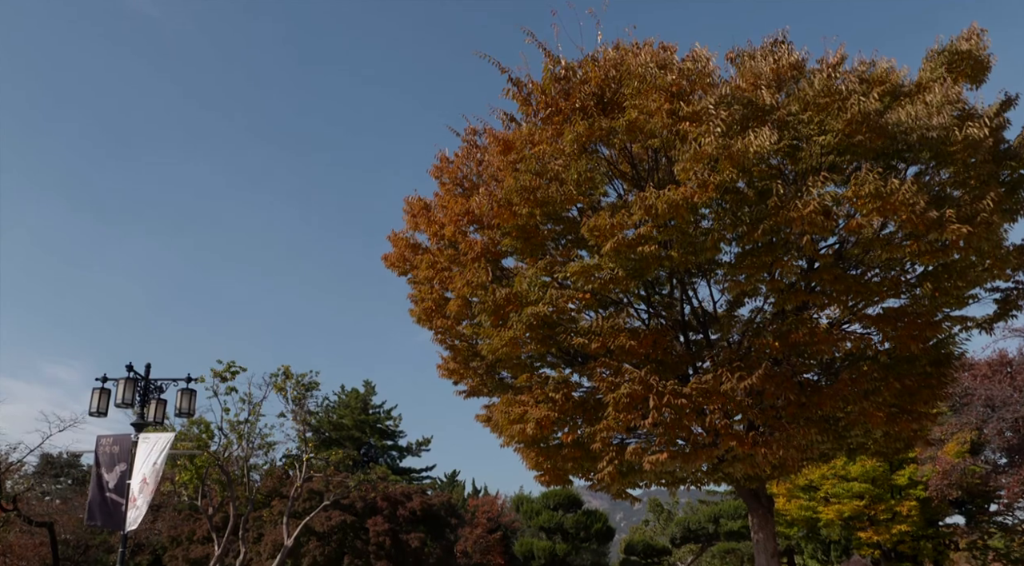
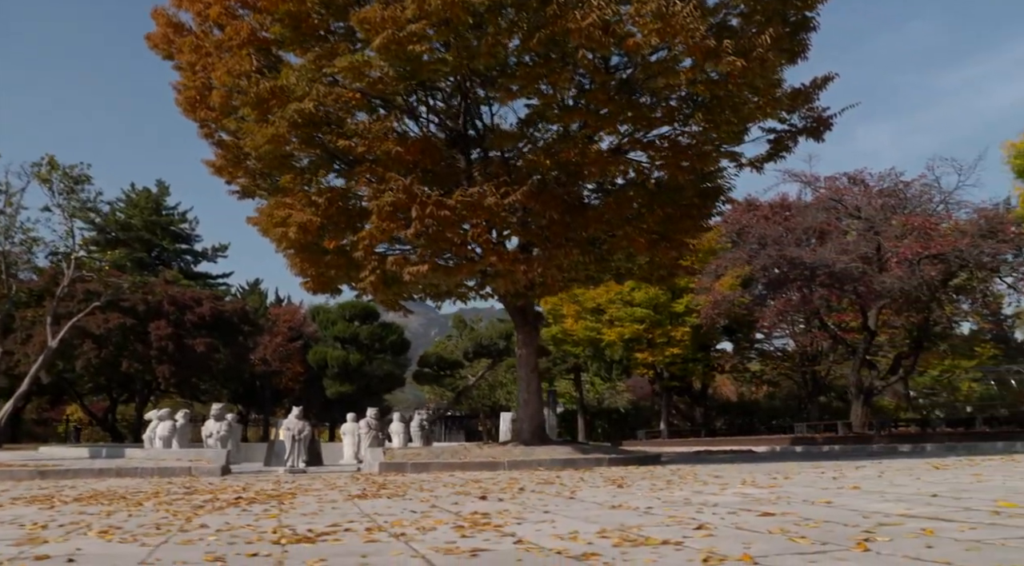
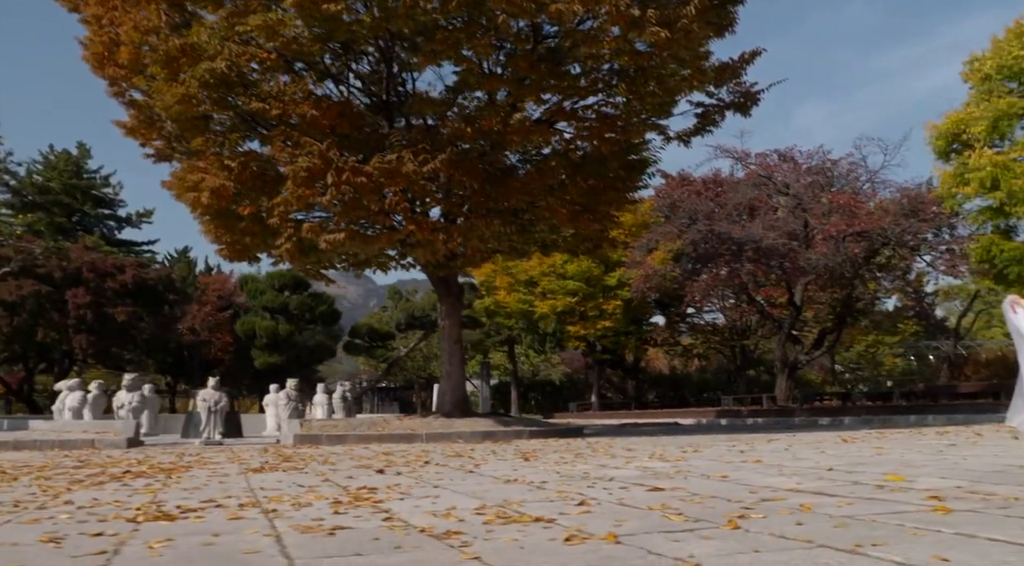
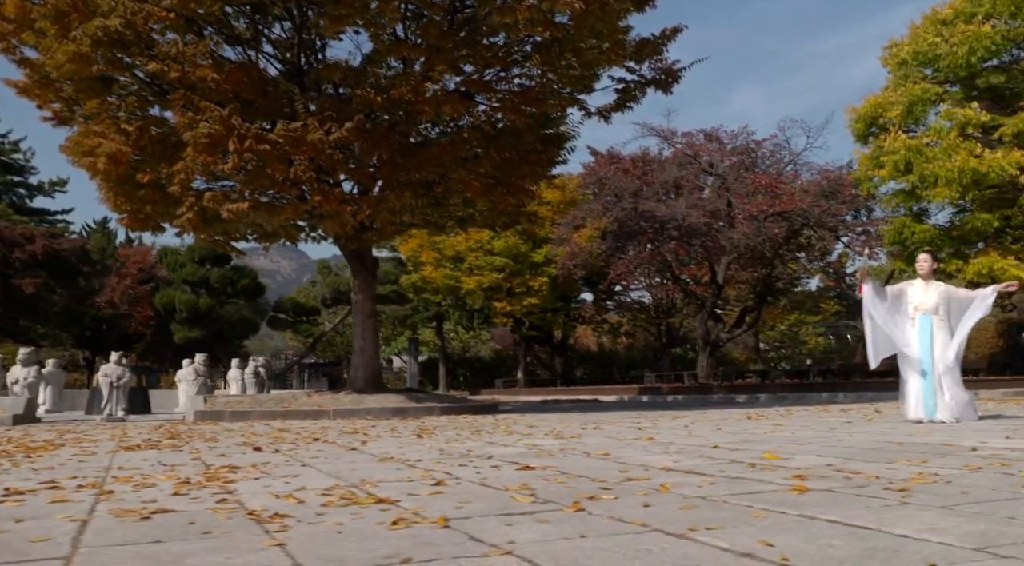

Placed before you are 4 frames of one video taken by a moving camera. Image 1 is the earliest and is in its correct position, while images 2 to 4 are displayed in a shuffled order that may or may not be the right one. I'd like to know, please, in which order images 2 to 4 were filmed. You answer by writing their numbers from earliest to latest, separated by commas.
2, 3, 4
